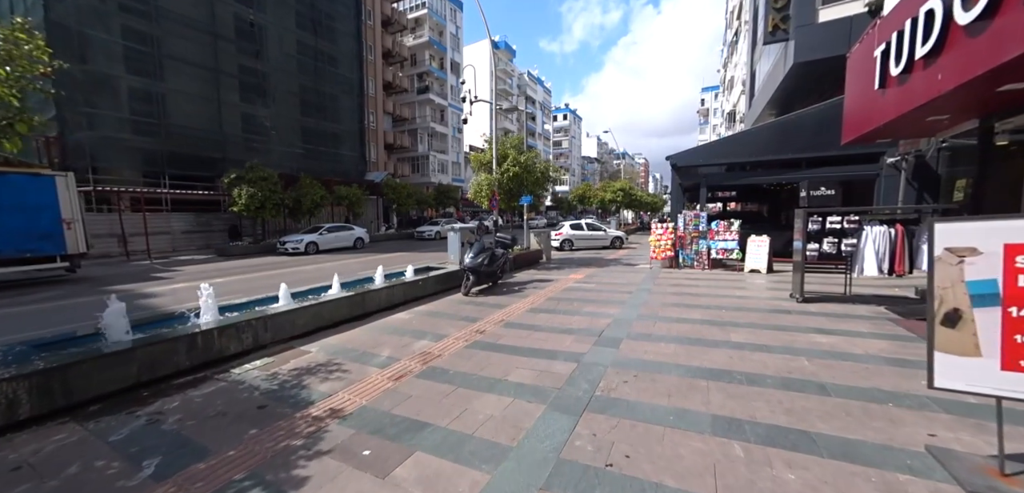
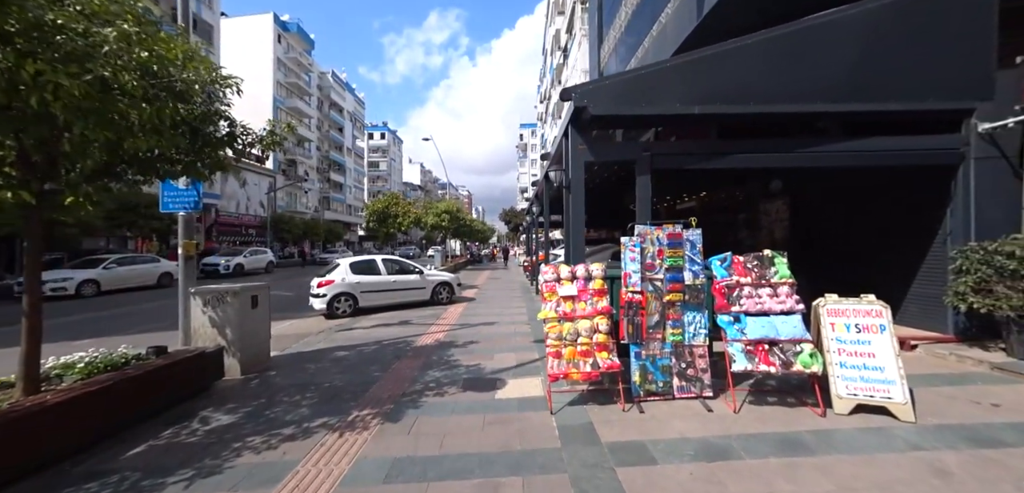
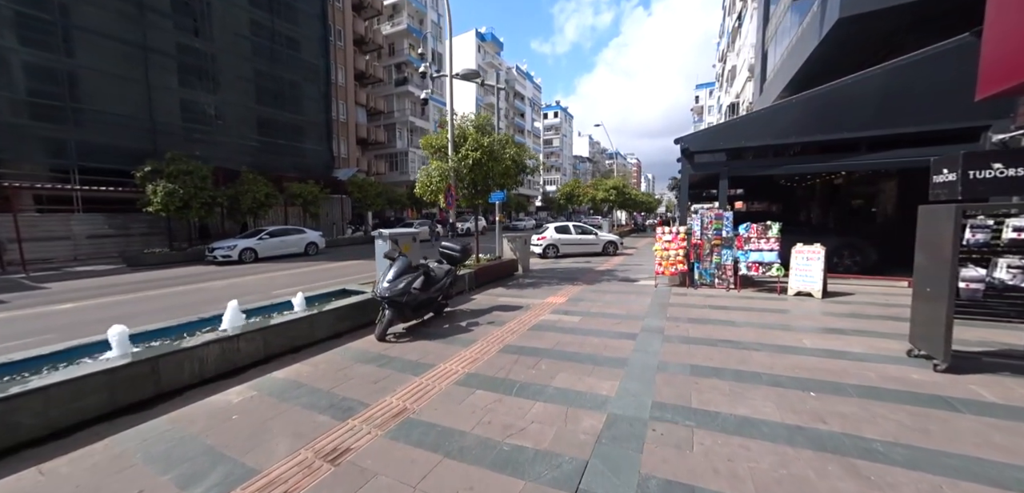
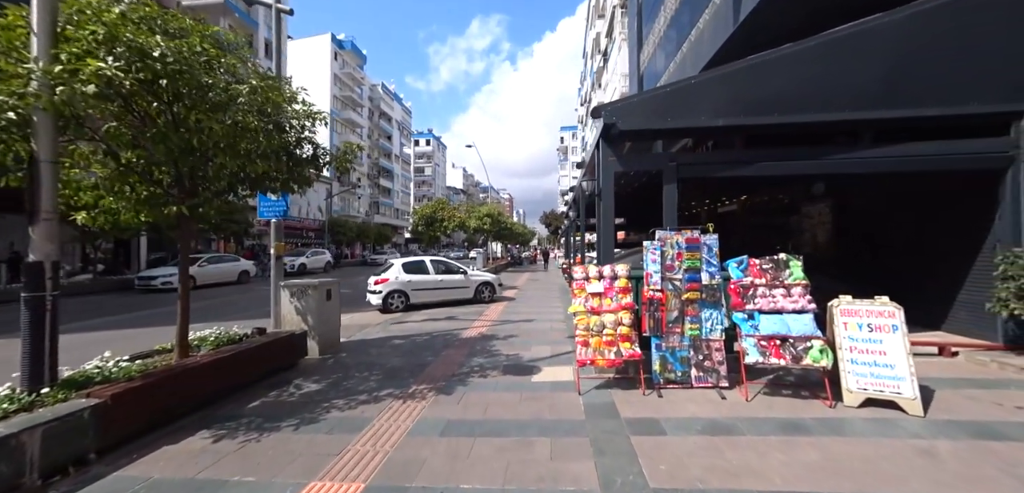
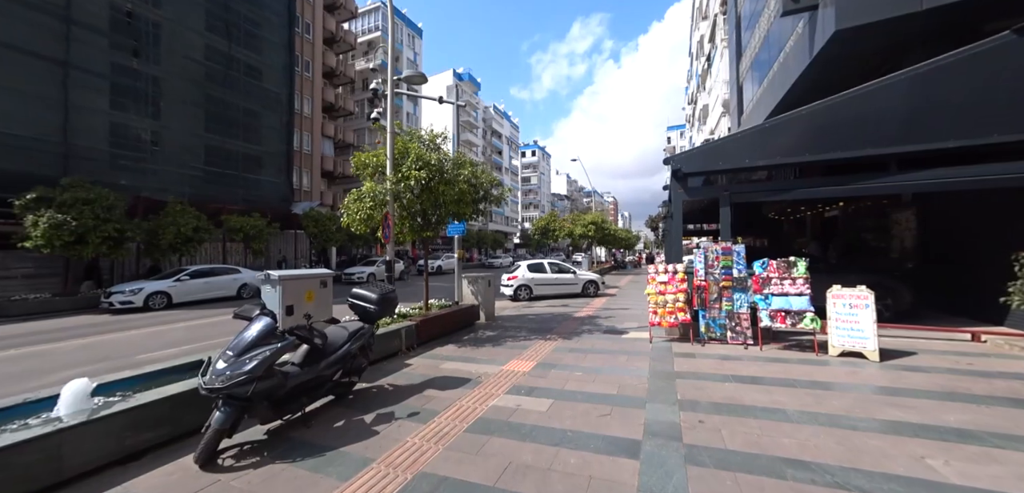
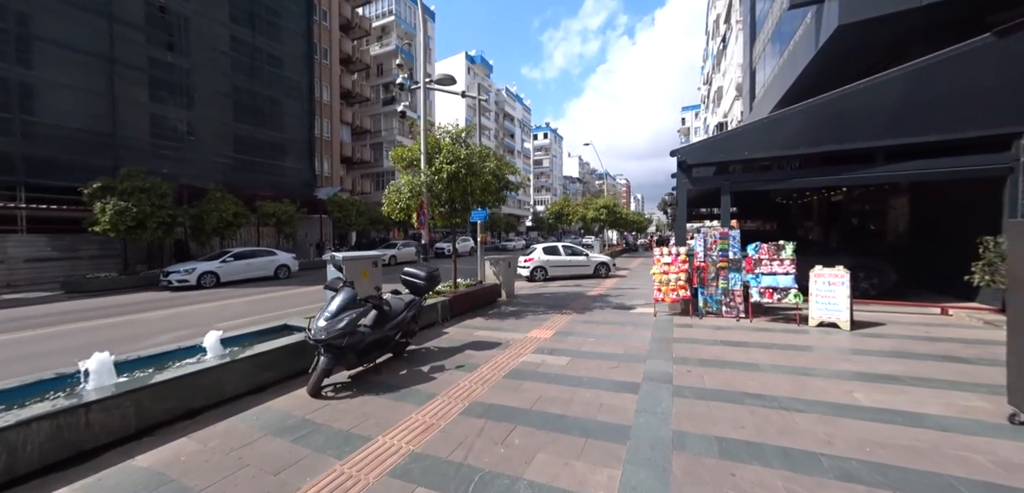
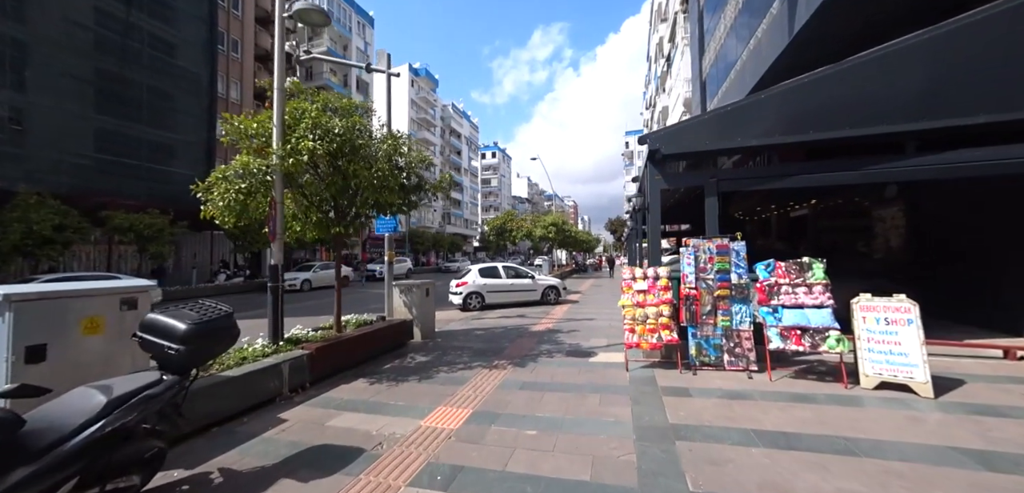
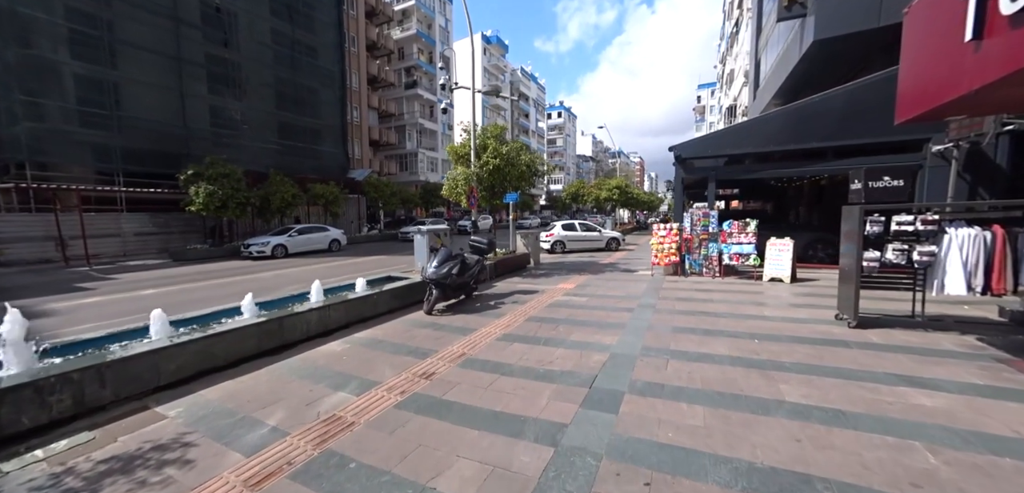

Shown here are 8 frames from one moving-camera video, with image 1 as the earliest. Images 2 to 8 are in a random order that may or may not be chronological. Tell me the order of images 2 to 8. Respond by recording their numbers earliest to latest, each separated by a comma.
8, 3, 6, 5, 7, 4, 2
